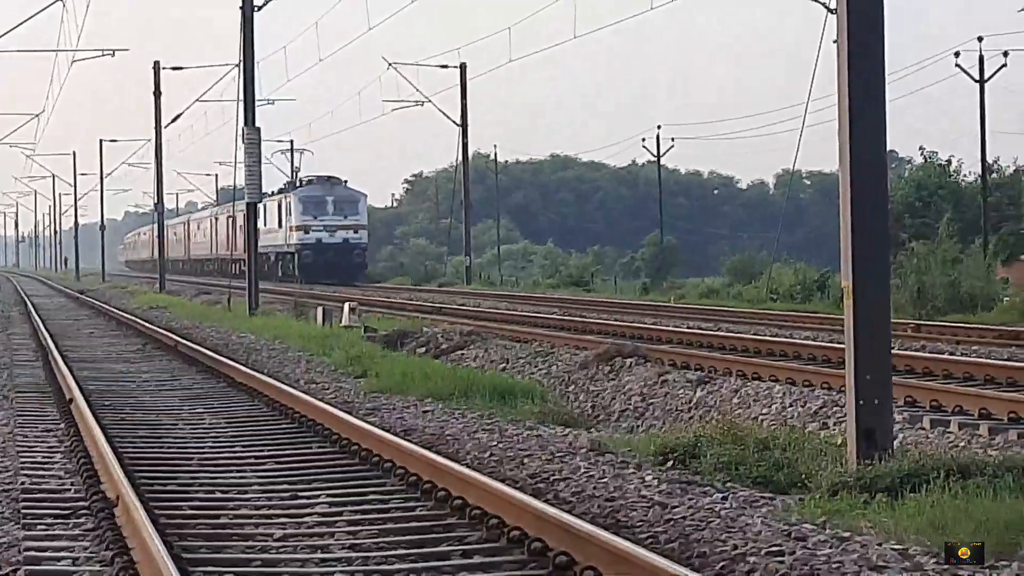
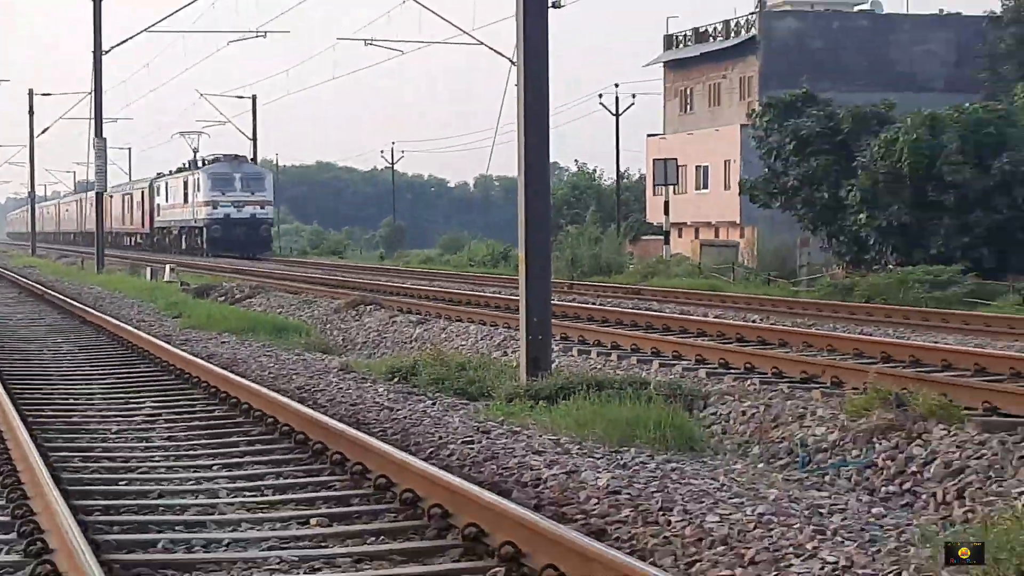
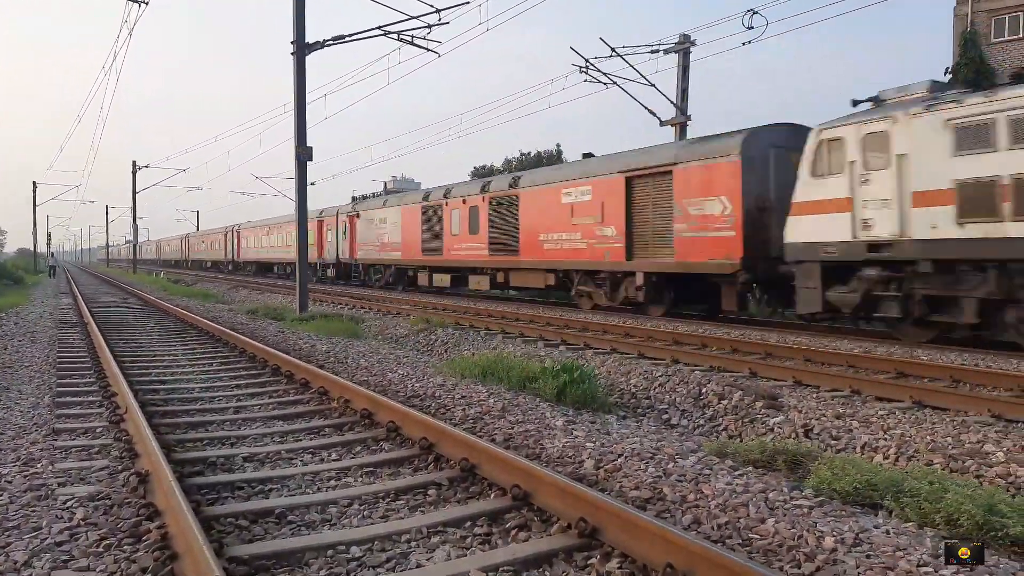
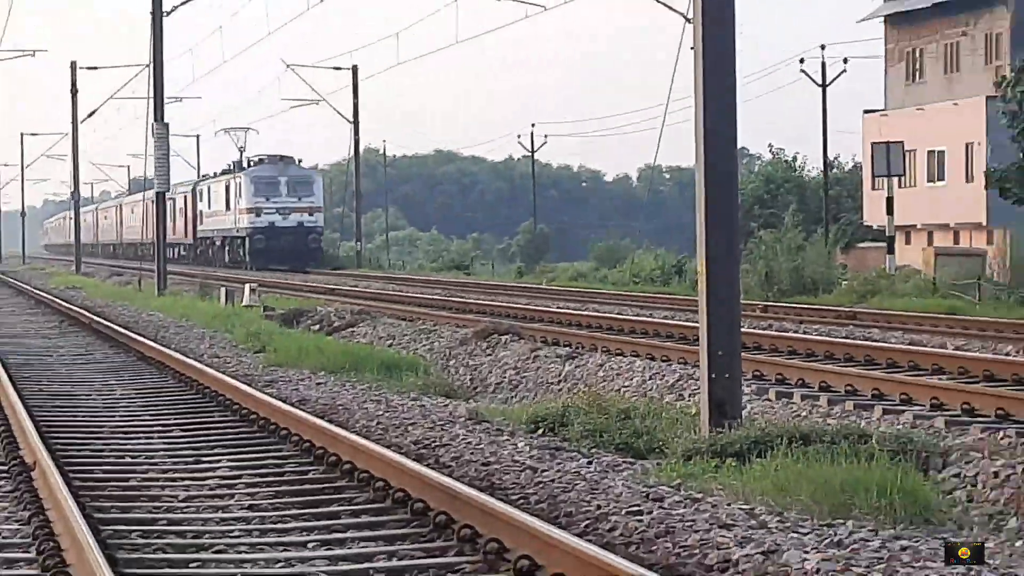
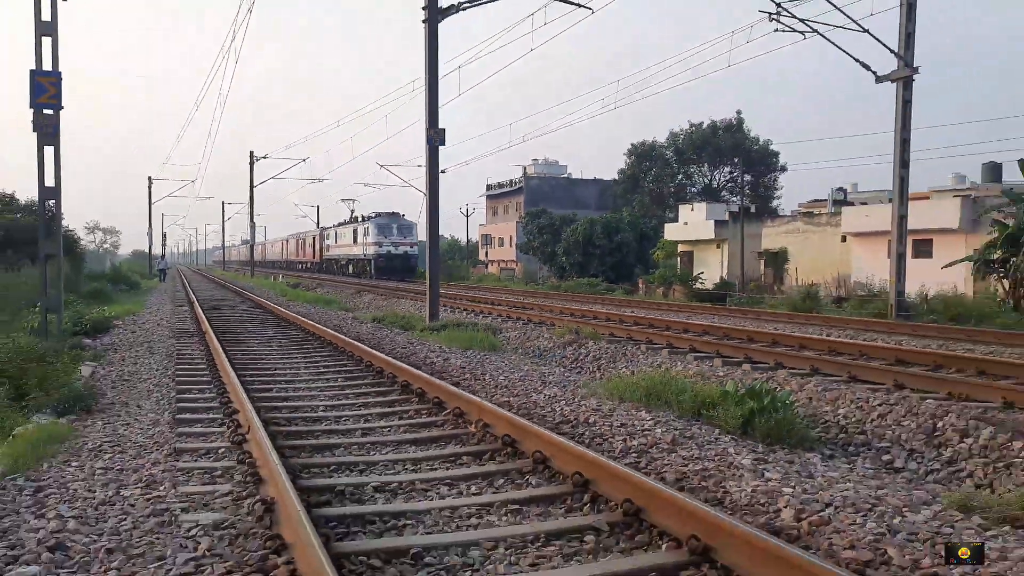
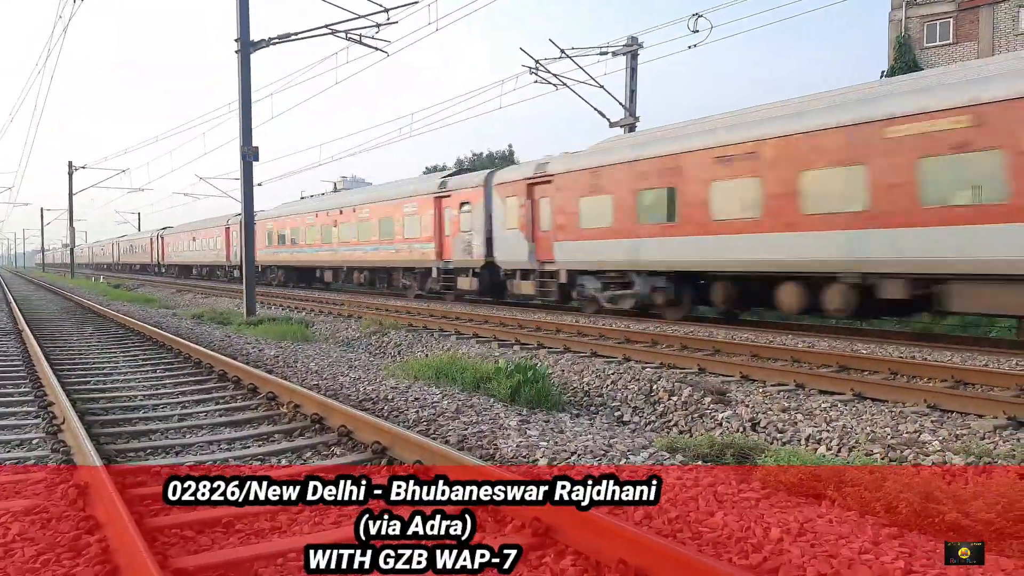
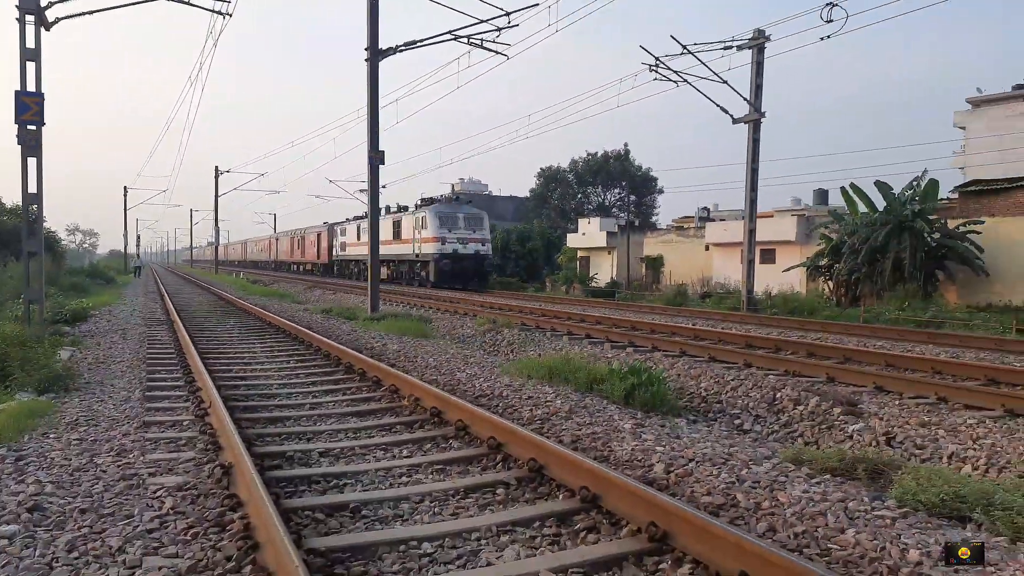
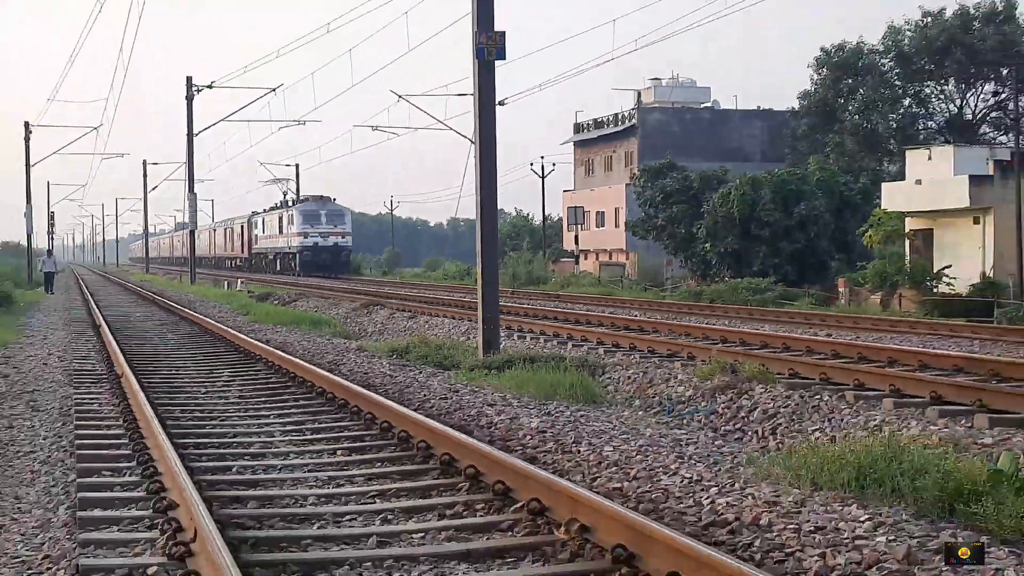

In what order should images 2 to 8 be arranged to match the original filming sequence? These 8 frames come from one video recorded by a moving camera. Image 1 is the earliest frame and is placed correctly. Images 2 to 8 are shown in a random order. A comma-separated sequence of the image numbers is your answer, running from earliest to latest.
4, 2, 8, 5, 7, 3, 6
